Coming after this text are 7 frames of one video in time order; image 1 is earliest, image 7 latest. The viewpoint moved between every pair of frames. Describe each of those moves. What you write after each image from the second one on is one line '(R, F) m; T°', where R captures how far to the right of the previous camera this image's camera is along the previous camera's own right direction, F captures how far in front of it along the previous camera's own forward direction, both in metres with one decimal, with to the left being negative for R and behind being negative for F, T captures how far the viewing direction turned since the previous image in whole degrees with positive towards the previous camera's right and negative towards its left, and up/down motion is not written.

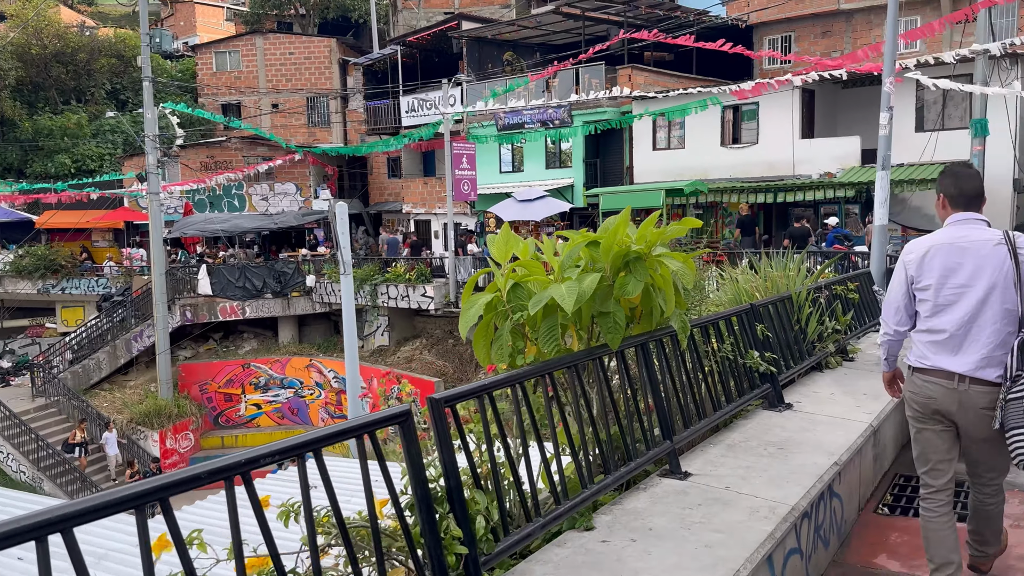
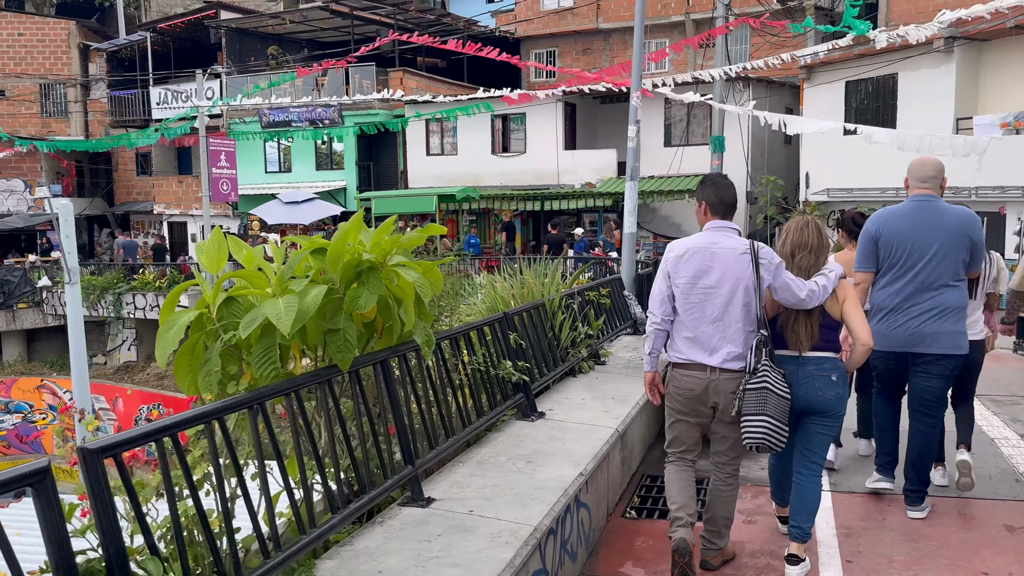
(+0.2, +0.3) m; +15°
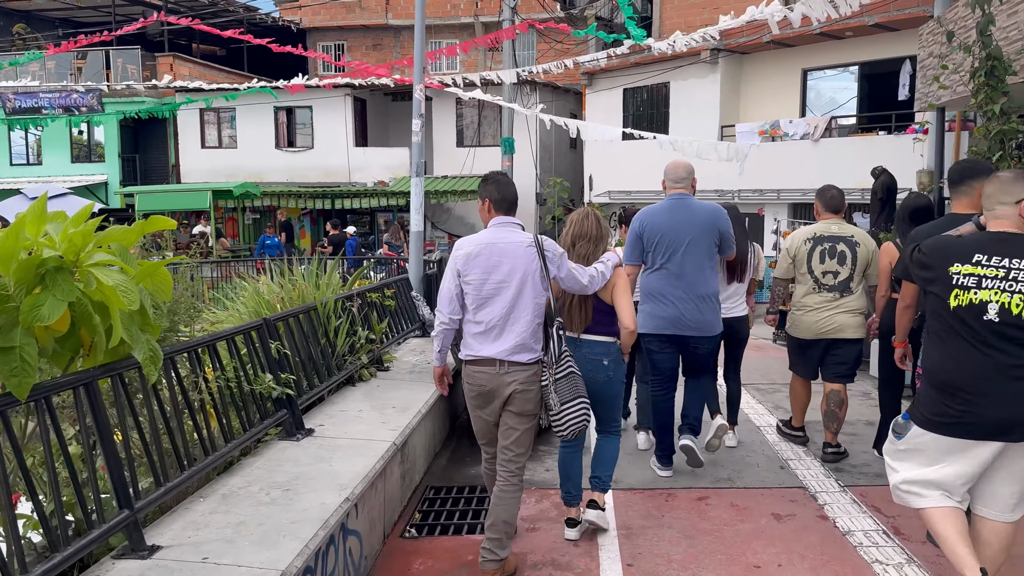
(+0.2, +0.4) m; +14°
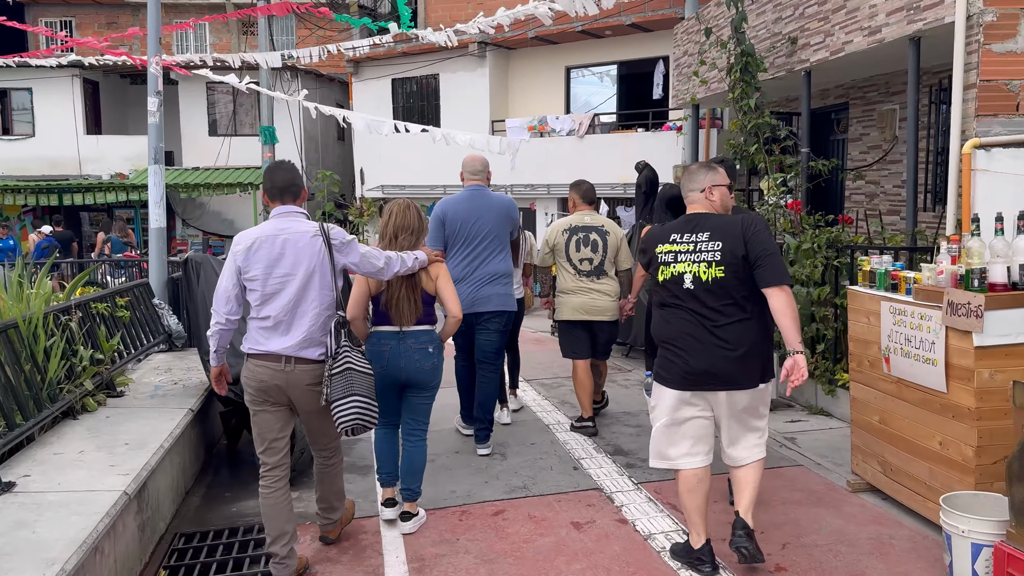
(0.0, +0.5) m; +16°
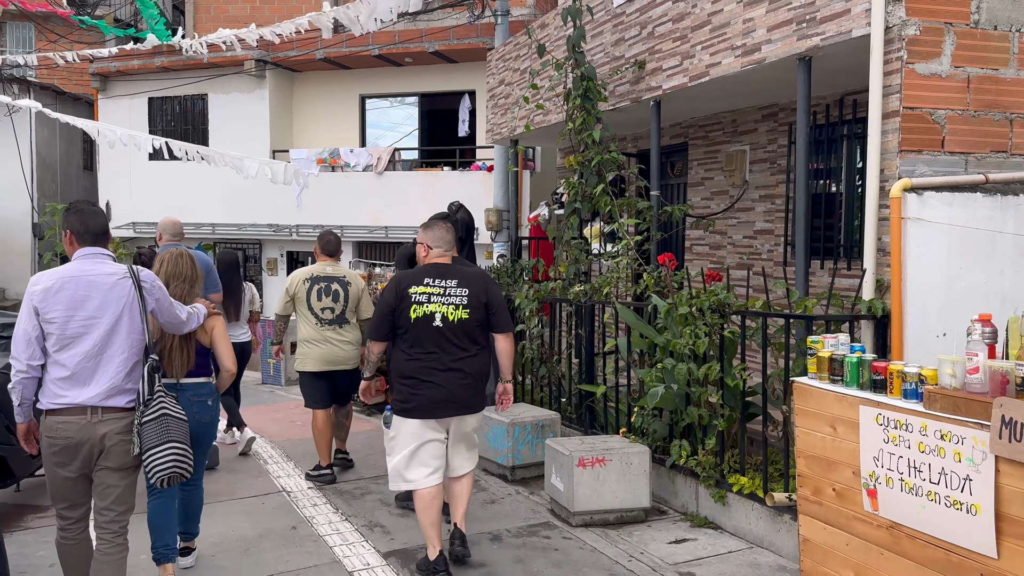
(0.0, +1.6) m; +15°
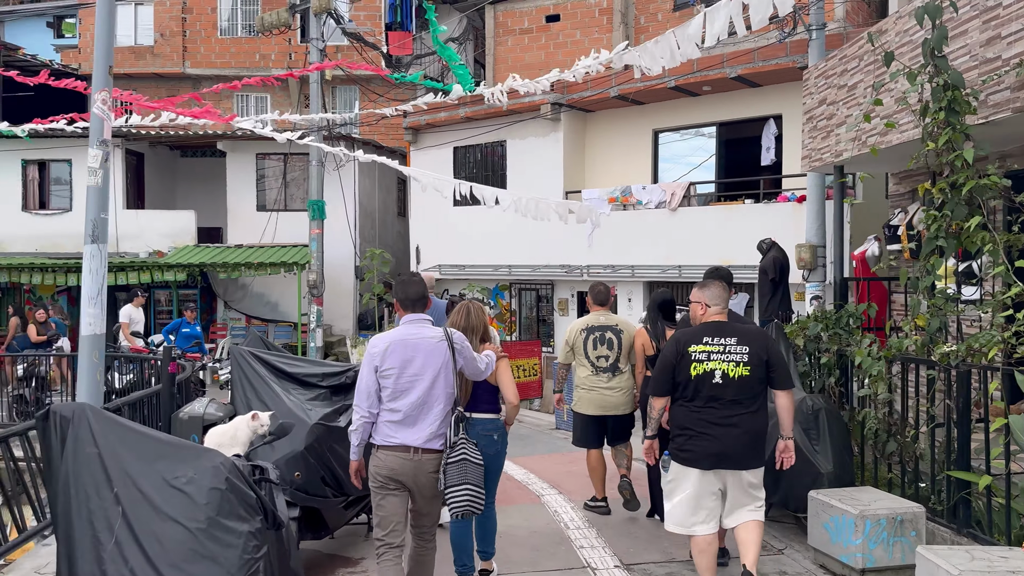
(-0.3, +0.6) m; -19°
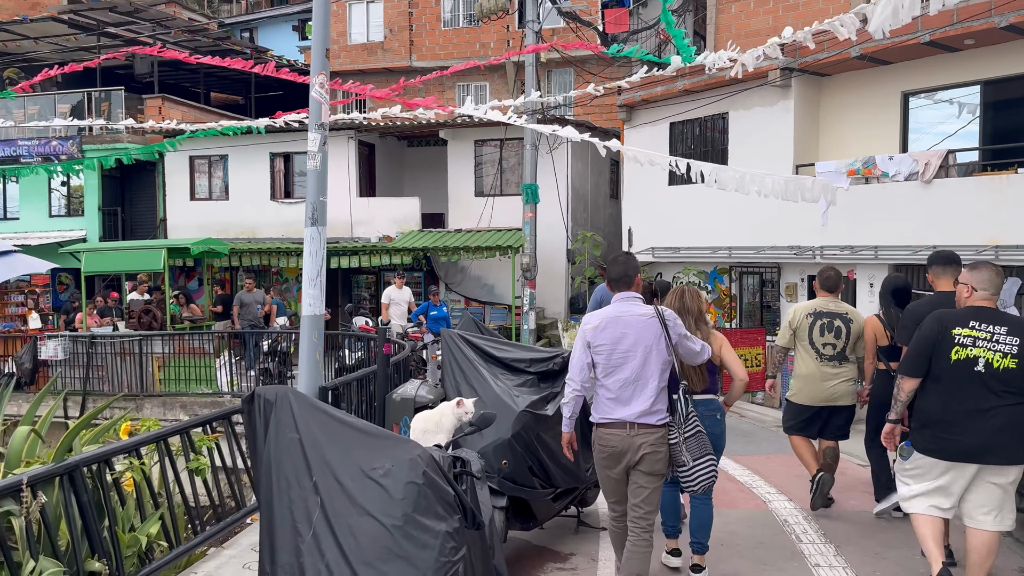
(0.0, +0.3) m; -15°
